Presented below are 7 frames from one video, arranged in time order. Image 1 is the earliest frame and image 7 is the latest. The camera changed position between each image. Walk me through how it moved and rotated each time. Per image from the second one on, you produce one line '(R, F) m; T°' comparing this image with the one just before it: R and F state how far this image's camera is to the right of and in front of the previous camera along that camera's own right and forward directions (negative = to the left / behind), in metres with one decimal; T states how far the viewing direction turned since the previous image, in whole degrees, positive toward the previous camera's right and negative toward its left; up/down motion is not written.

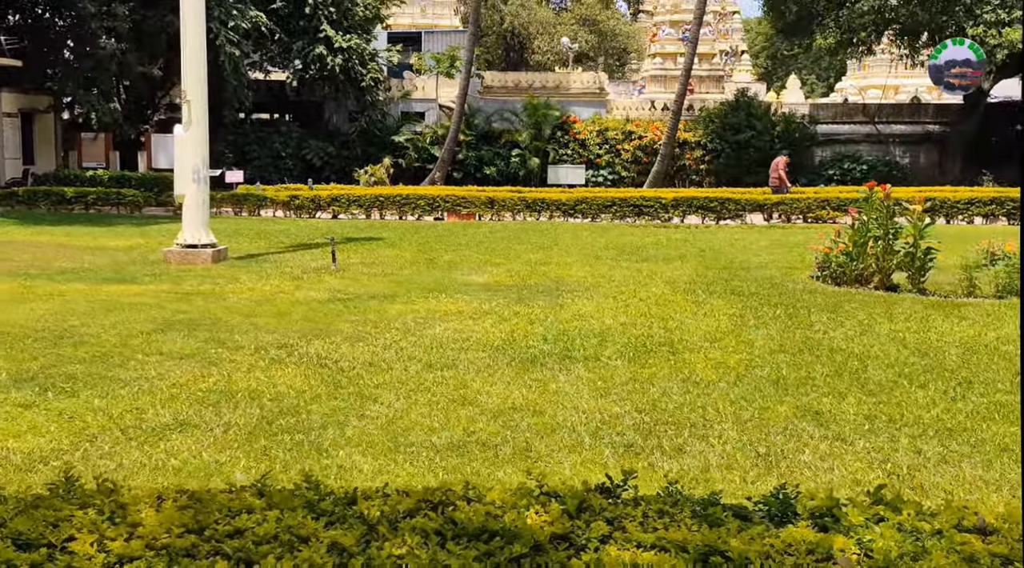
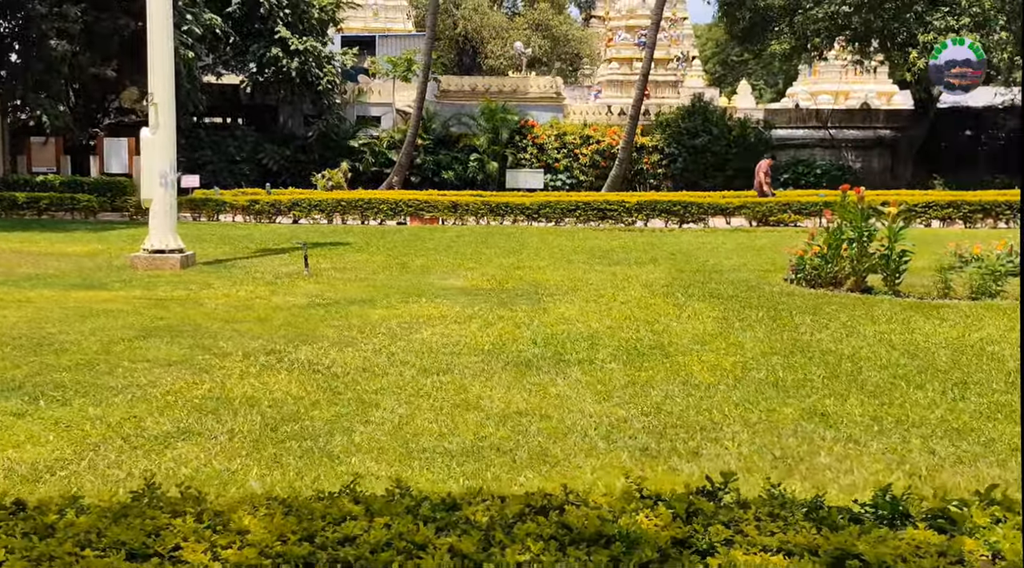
(-0.2, 0.0) m; +2°
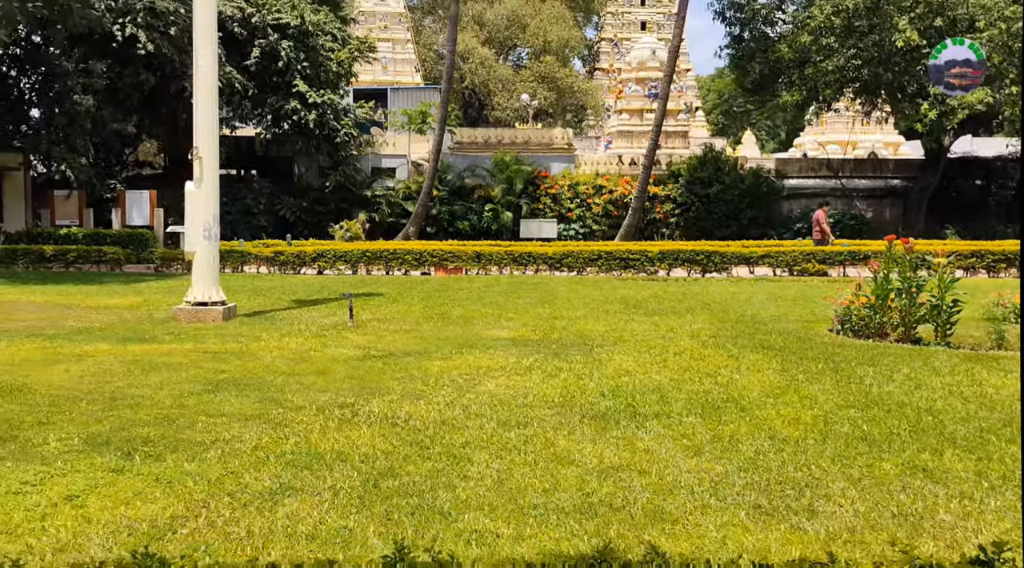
(-0.3, 0.0) m; 0°
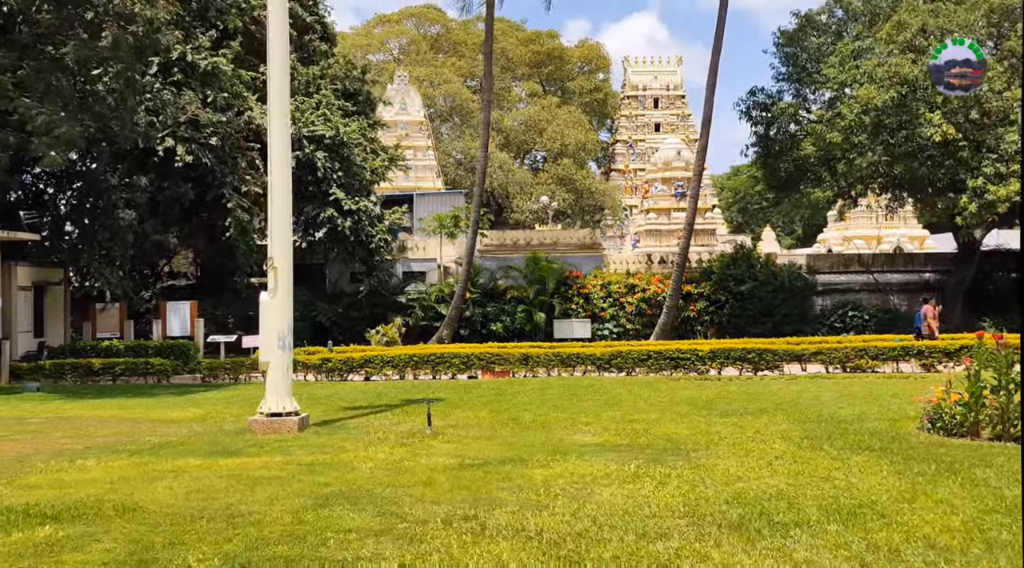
(-0.5, +0.1) m; -1°
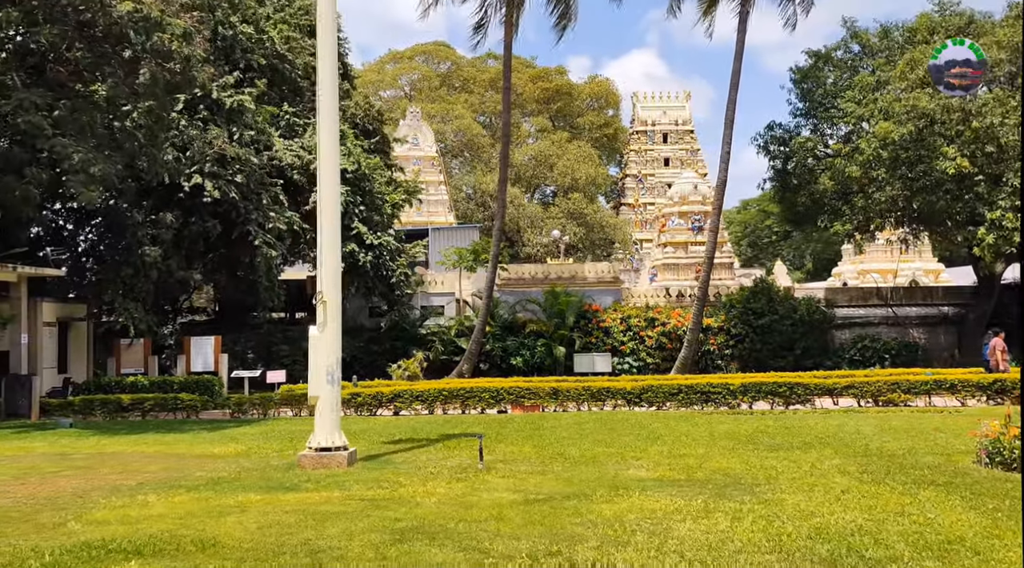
(-0.3, 0.0) m; 0°
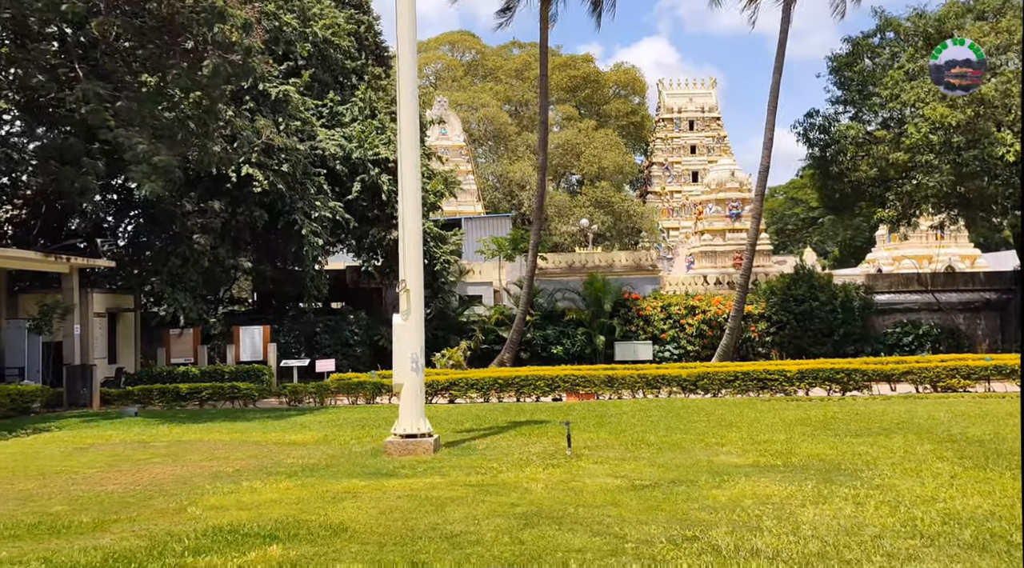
(-0.5, 0.0) m; -1°
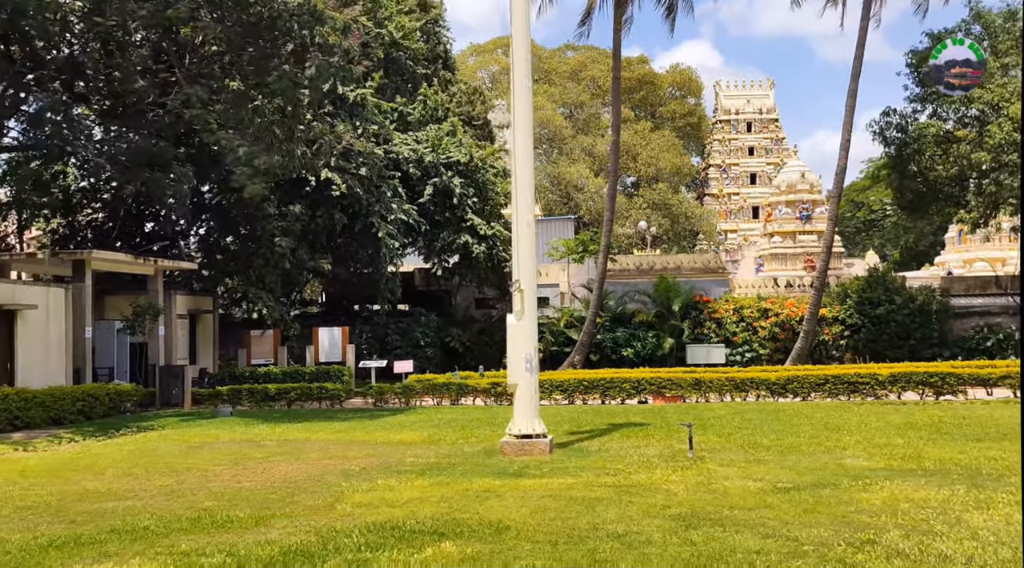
(-0.5, 0.0) m; -3°
